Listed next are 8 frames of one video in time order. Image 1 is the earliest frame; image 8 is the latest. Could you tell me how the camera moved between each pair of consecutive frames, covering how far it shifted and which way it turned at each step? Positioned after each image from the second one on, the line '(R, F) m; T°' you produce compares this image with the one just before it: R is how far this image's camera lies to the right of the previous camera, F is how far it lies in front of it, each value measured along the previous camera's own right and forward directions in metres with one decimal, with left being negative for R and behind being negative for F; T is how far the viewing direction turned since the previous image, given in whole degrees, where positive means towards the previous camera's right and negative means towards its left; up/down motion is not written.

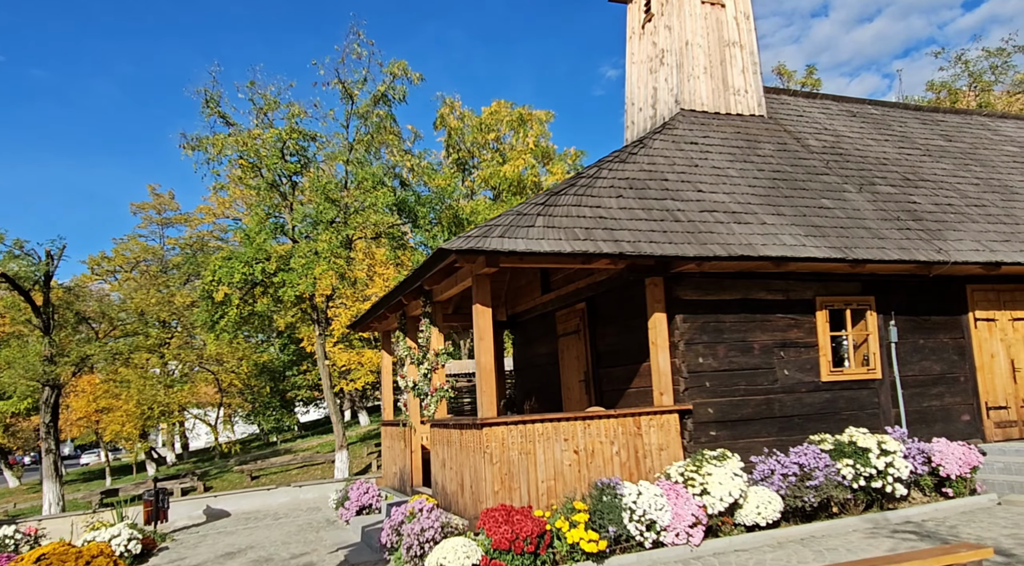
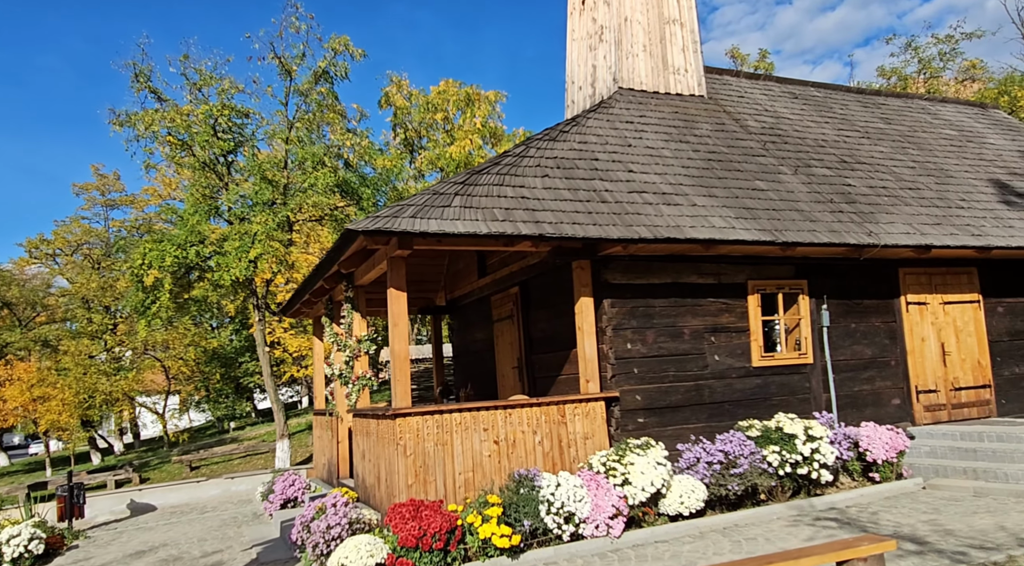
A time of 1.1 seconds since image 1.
(+0.4, +0.3) m; +3°
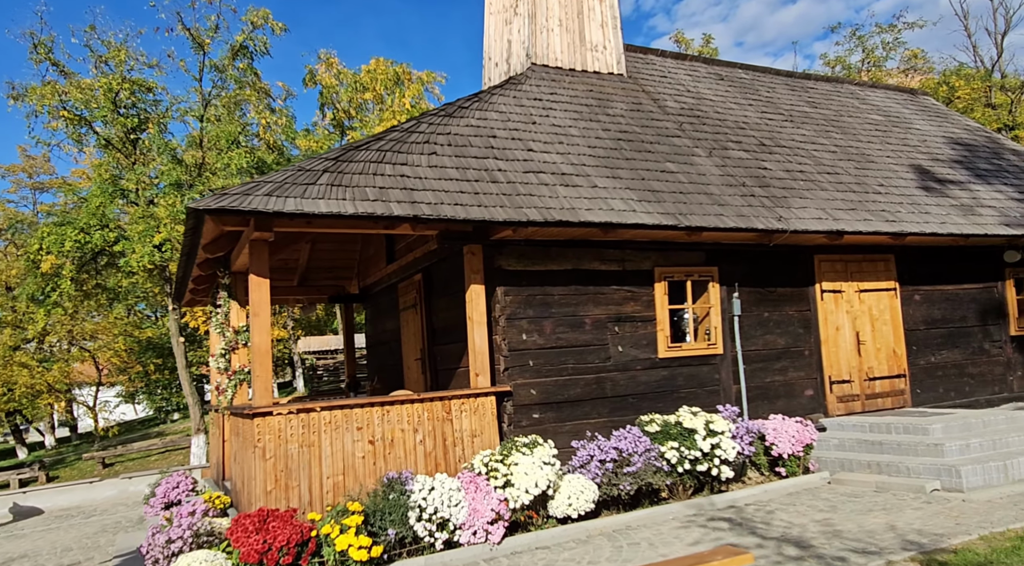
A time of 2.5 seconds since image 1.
(+0.7, +0.5) m; +3°
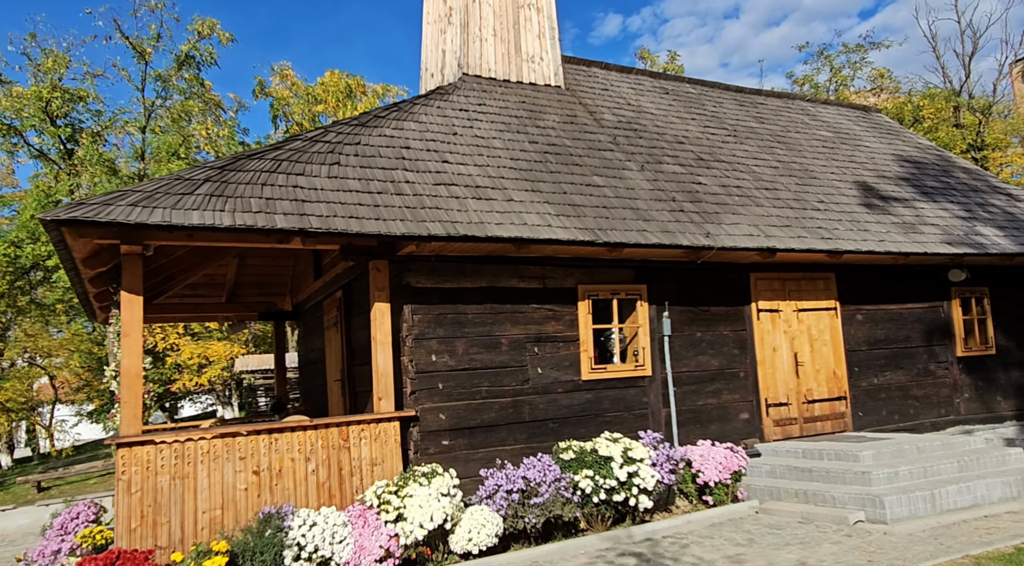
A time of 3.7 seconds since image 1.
(+0.6, +0.4) m; +1°
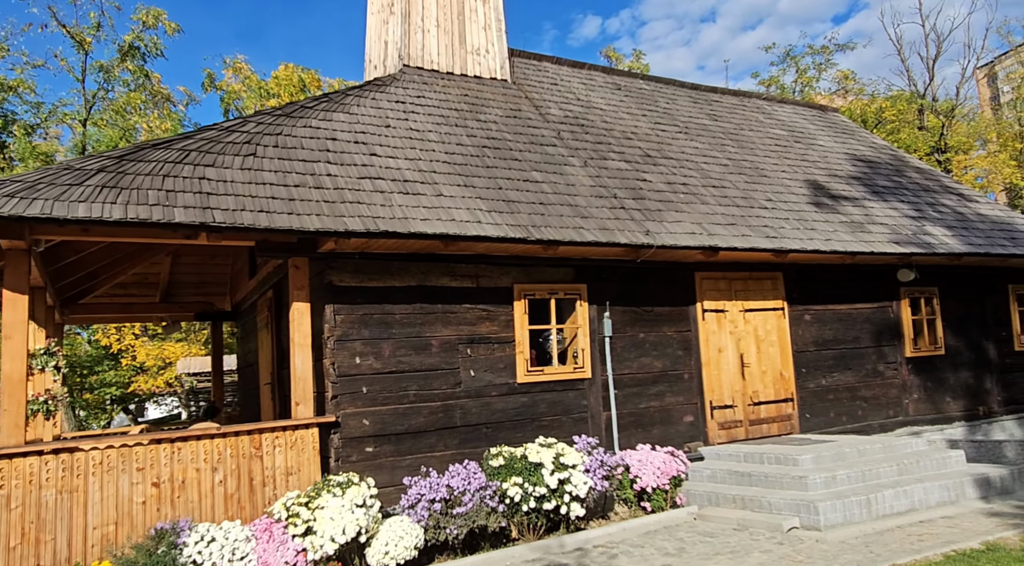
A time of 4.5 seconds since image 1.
(+0.4, +0.3) m; +2°
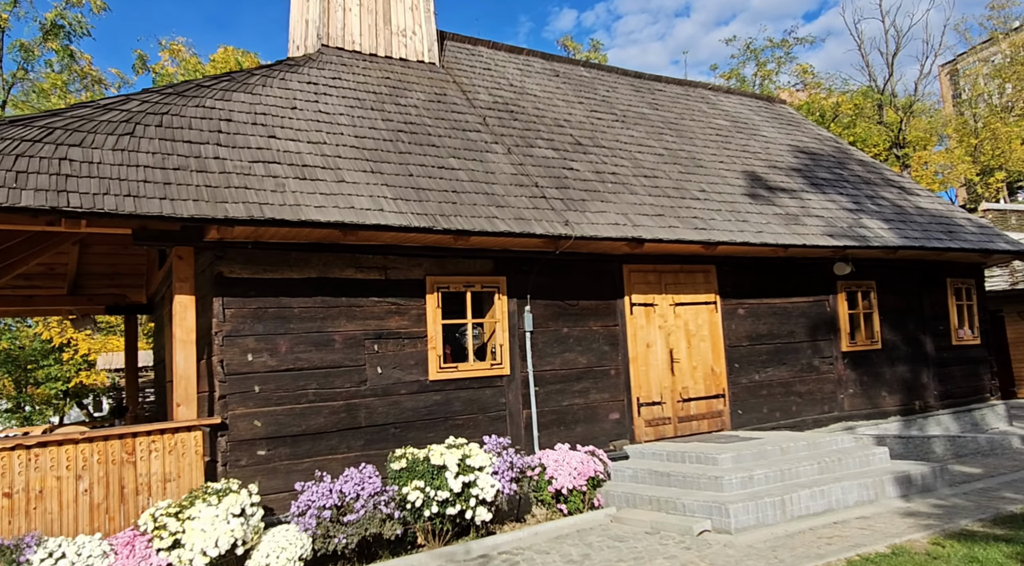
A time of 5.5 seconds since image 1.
(+0.5, +0.4) m; +2°
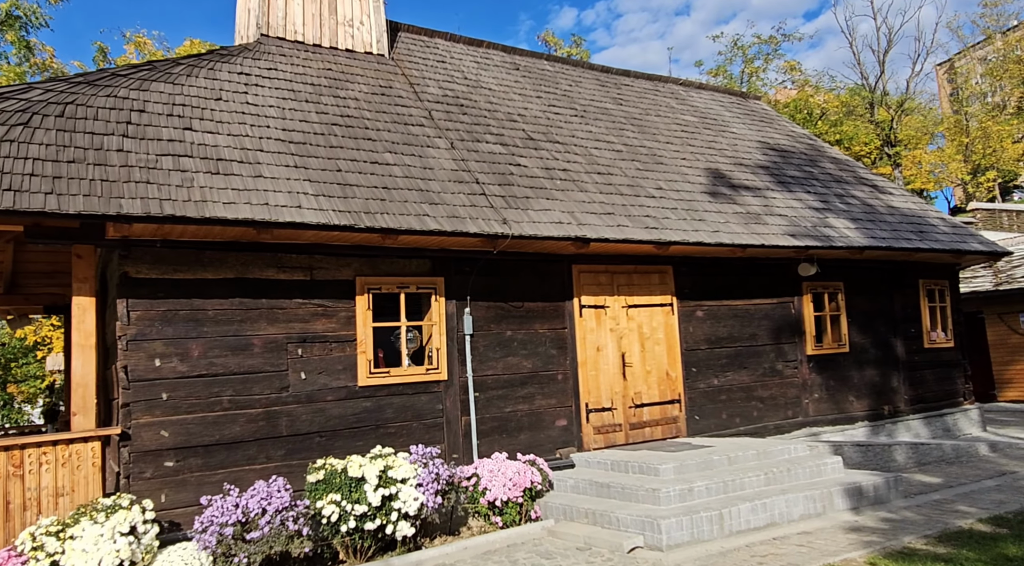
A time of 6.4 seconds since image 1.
(+0.5, +0.4) m; 0°
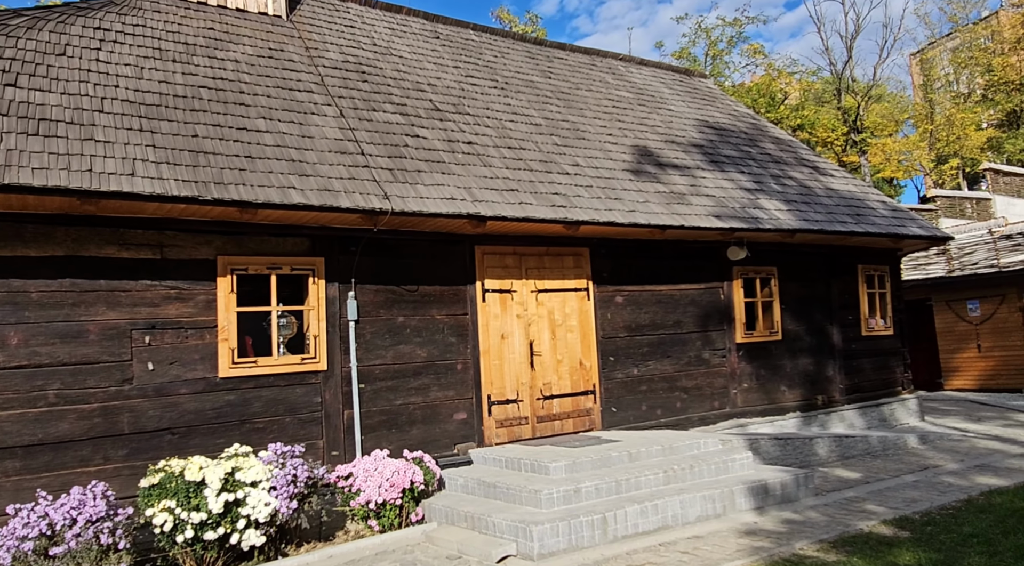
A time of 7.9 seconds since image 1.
(+0.8, +0.7) m; +2°
